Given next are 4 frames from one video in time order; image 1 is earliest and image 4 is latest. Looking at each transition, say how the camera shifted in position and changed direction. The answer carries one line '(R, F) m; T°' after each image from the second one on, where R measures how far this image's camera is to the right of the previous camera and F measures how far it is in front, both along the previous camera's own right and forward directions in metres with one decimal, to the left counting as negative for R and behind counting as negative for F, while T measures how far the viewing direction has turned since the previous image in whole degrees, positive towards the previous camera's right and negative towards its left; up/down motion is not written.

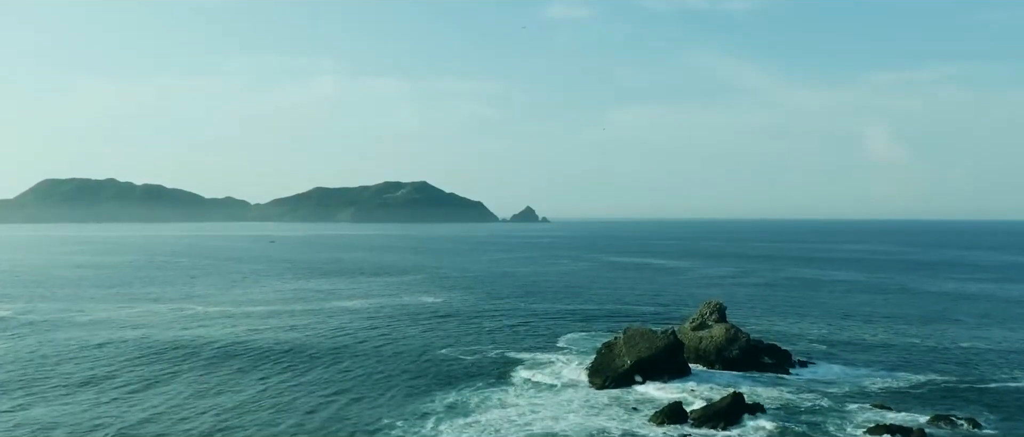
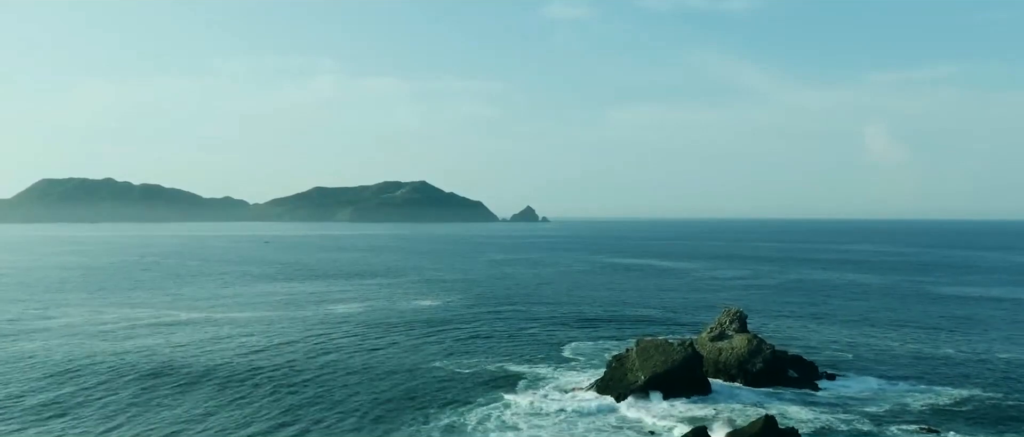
(0.0, +1.9) m; 0°
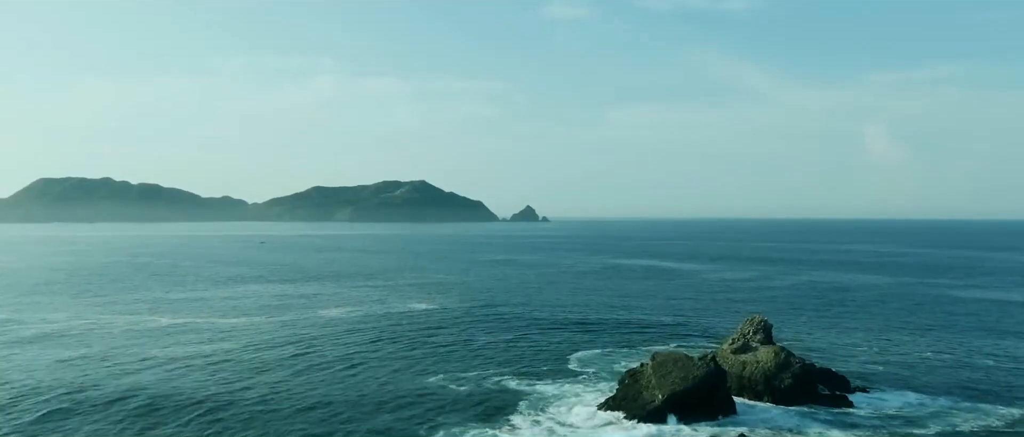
(0.0, +1.9) m; 0°
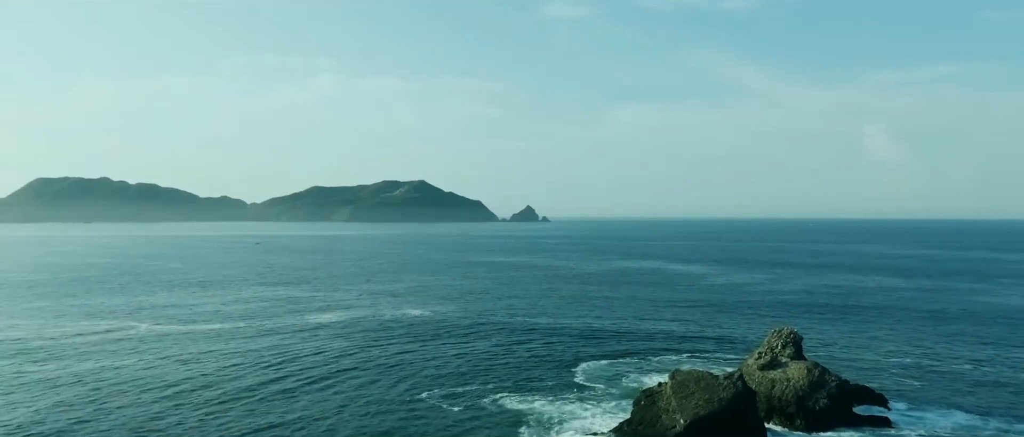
(0.0, +1.8) m; 0°
